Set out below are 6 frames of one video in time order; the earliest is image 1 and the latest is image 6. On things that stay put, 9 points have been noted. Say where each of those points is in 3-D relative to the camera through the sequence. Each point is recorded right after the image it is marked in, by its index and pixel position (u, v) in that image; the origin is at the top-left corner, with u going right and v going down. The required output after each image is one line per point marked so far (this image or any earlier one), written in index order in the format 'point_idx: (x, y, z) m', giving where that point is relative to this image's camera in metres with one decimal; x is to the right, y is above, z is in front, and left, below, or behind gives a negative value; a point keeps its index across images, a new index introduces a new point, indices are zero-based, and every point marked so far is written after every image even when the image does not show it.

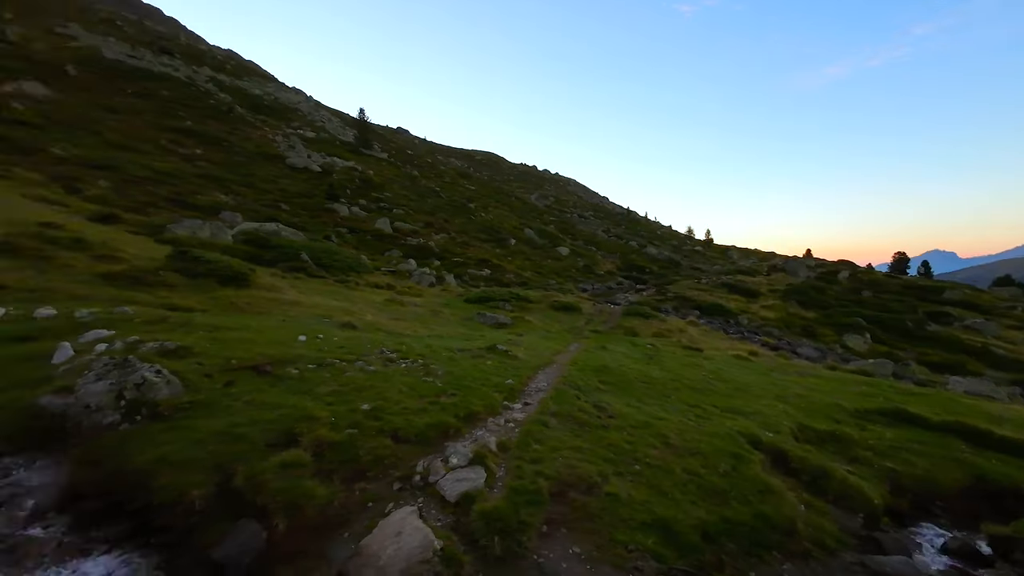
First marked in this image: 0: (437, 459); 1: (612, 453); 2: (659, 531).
0: (-3.2, -7.2, +18.0) m
1: (+4.6, -7.7, +20.0) m
2: (+5.3, -8.8, +15.6) m
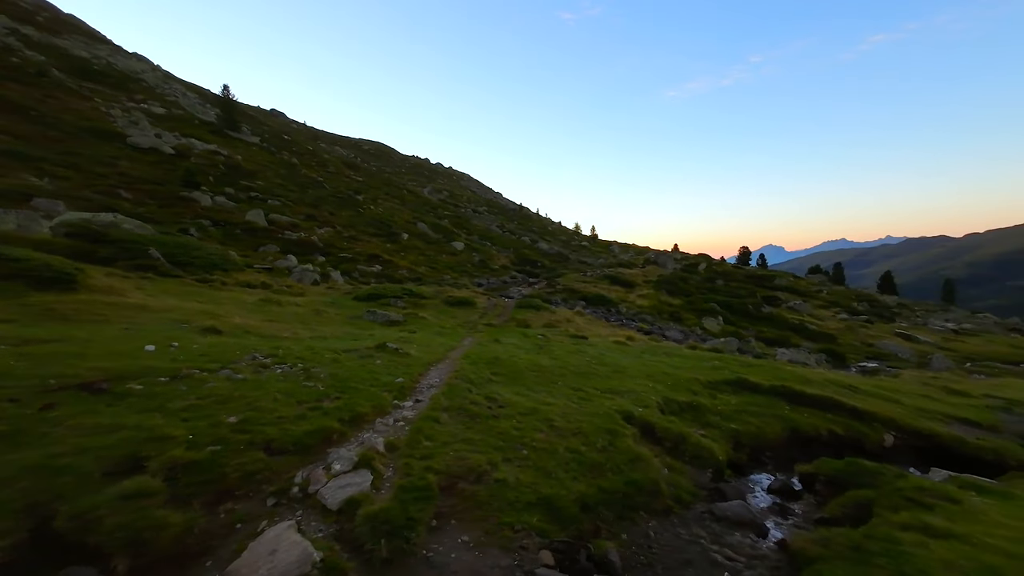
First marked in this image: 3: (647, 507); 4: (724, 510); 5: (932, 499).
0: (-7.6, -7.1, +17.0) m
1: (-0.5, -7.4, +20.8) m
2: (+1.2, -8.5, +16.6) m
3: (+5.8, -9.4, +18.4) m
4: (+9.3, -9.8, +18.9) m
5: (+18.4, -9.2, +18.8) m
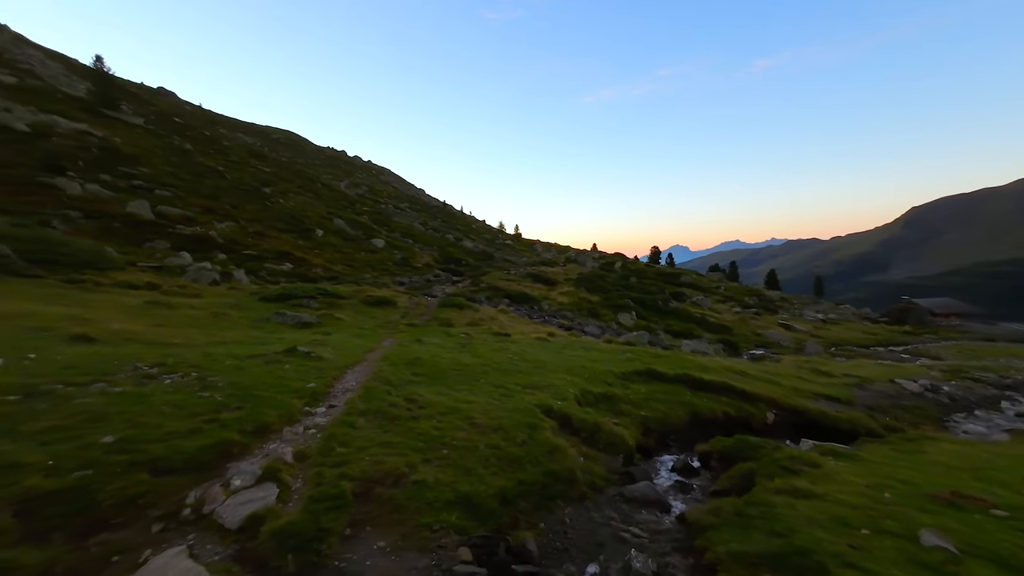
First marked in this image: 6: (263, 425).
0: (-10.7, -7.1, +15.6) m
1: (-4.3, -7.3, +20.5) m
2: (-1.9, -8.5, +16.7) m
3: (+2.3, -9.3, +19.3) m
4: (+5.7, -9.6, +20.4) m
5: (+14.7, -9.0, +21.8) m
6: (-11.4, -6.2, +19.6) m
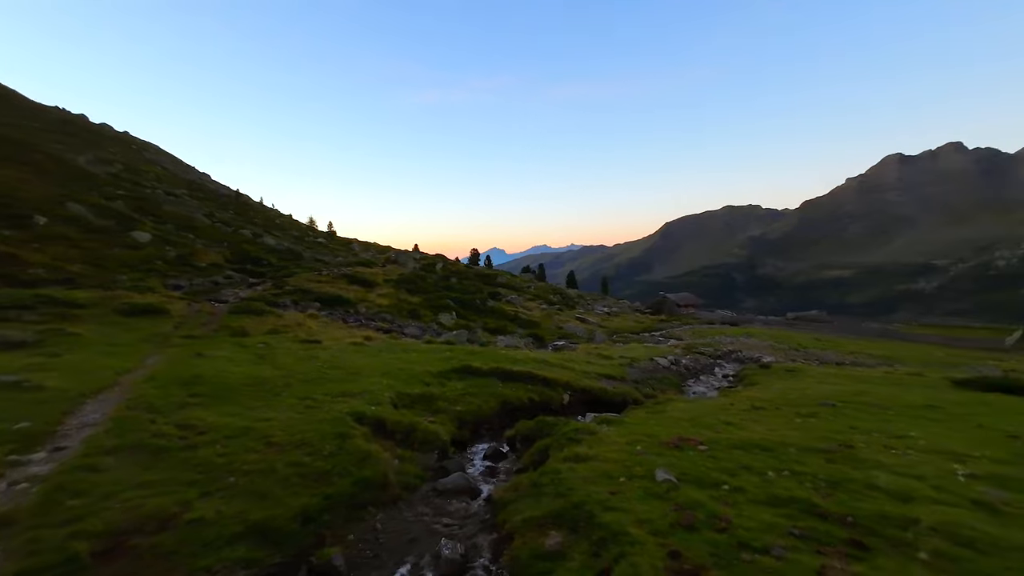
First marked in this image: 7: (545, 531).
0: (-16.6, -7.3, +10.4) m
1: (-12.7, -7.5, +17.4) m
2: (-8.9, -8.6, +14.9) m
3: (-6.1, -9.4, +18.9) m
4: (-3.4, -9.7, +21.3) m
5: (+4.3, -8.9, +26.1) m
6: (-18.8, -6.5, +13.9) m
7: (+1.3, -9.2, +16.2) m
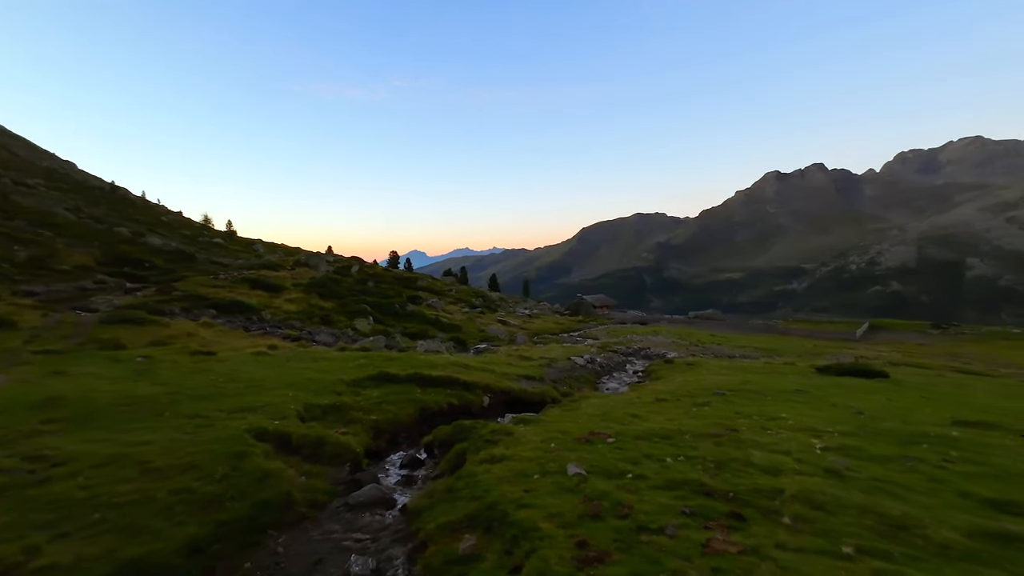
0: (-18.5, -7.6, +7.3) m
1: (-15.9, -7.8, +14.9) m
2: (-11.8, -8.8, +13.1) m
3: (-9.6, -9.6, +17.6) m
4: (-7.4, -9.9, +20.4) m
5: (-0.8, -9.1, +26.5) m
6: (-21.3, -6.8, +10.3) m
7: (-2.0, -9.3, +16.2) m
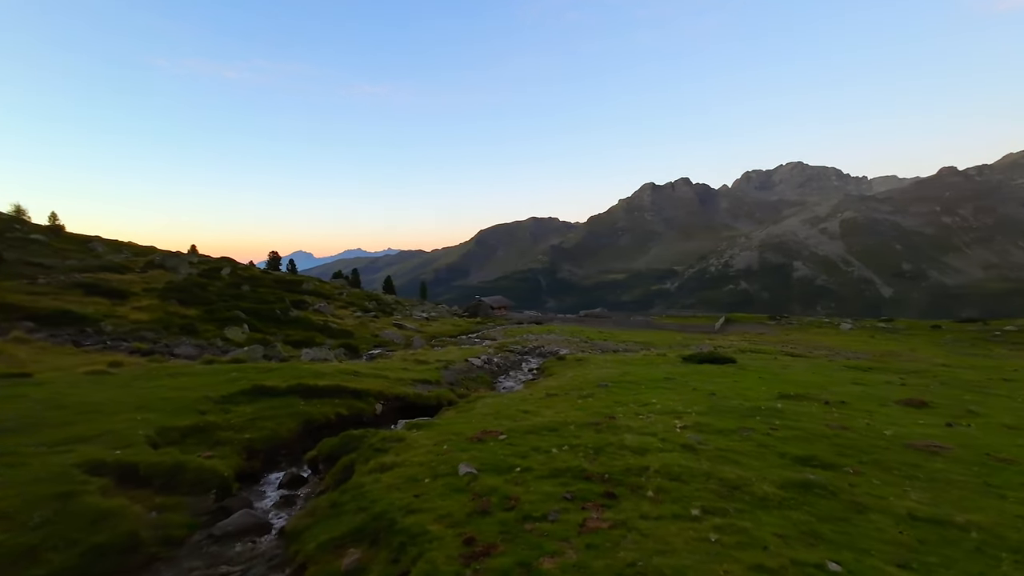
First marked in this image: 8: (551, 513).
0: (-20.0, -7.8, +2.9) m
1: (-19.3, -8.1, +11.0) m
2: (-14.8, -9.0, +10.1) m
3: (-13.8, -9.8, +15.0) m
4: (-12.3, -10.1, +18.2) m
5: (-7.3, -9.3, +25.8) m
6: (-23.5, -7.1, +5.2) m
7: (-6.0, -9.4, +15.5) m
8: (+1.5, -8.6, +16.3) m
